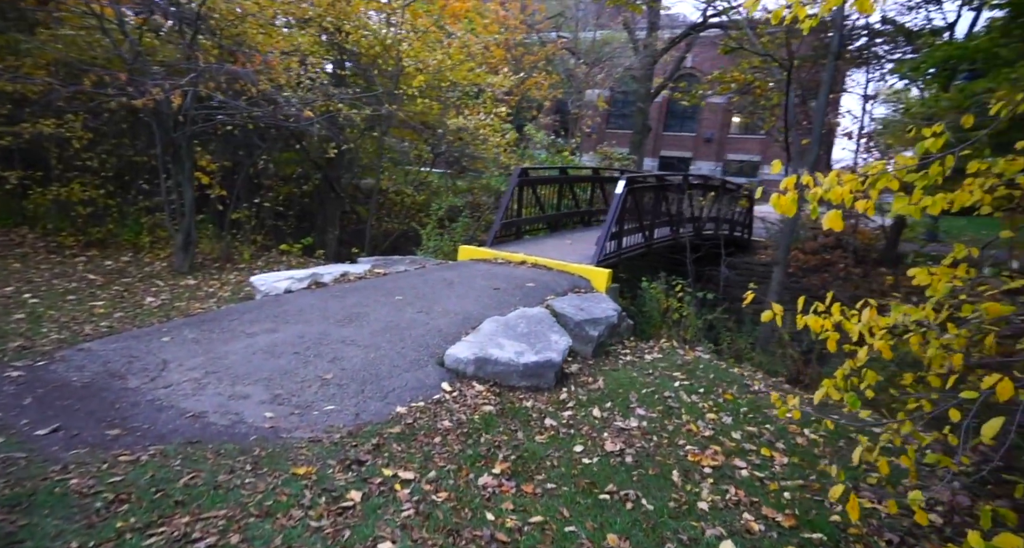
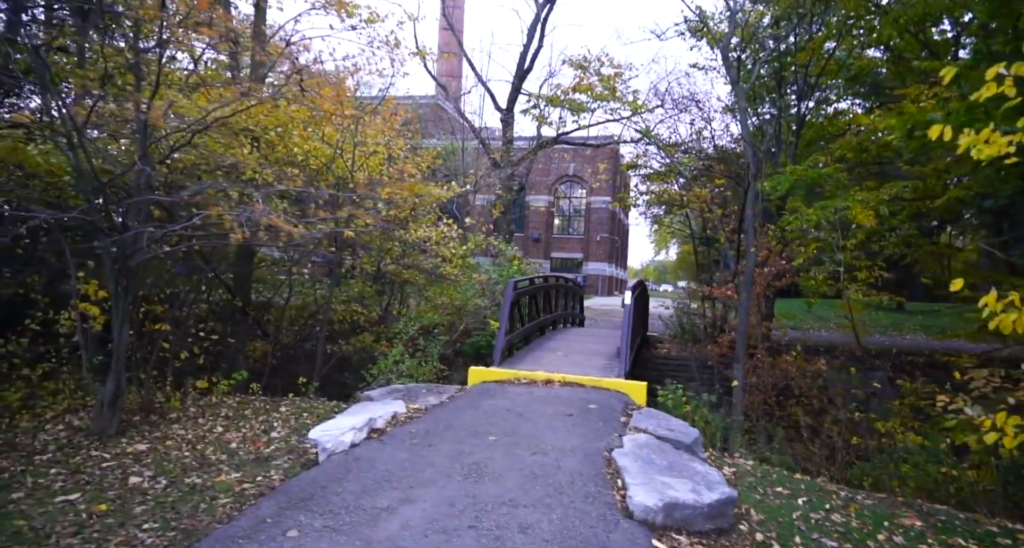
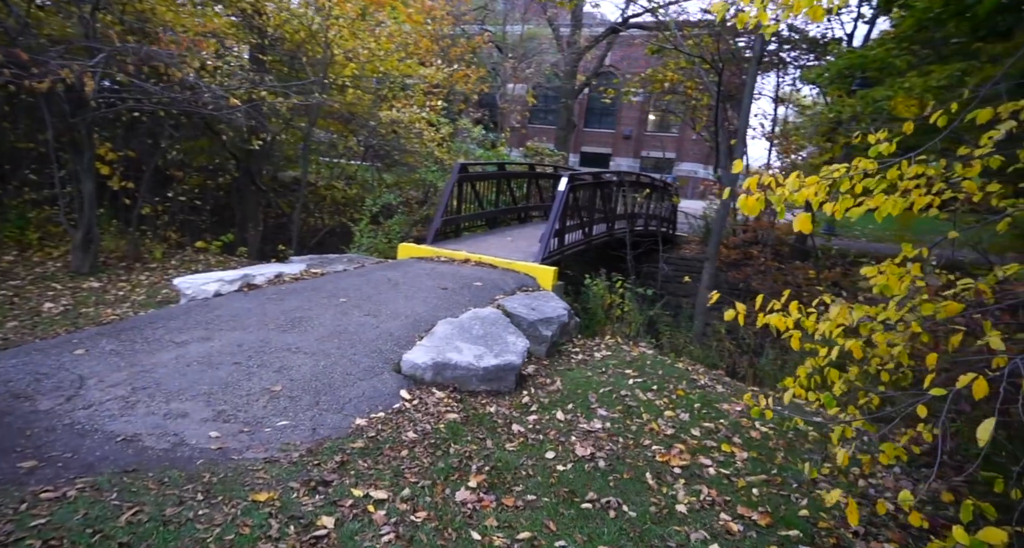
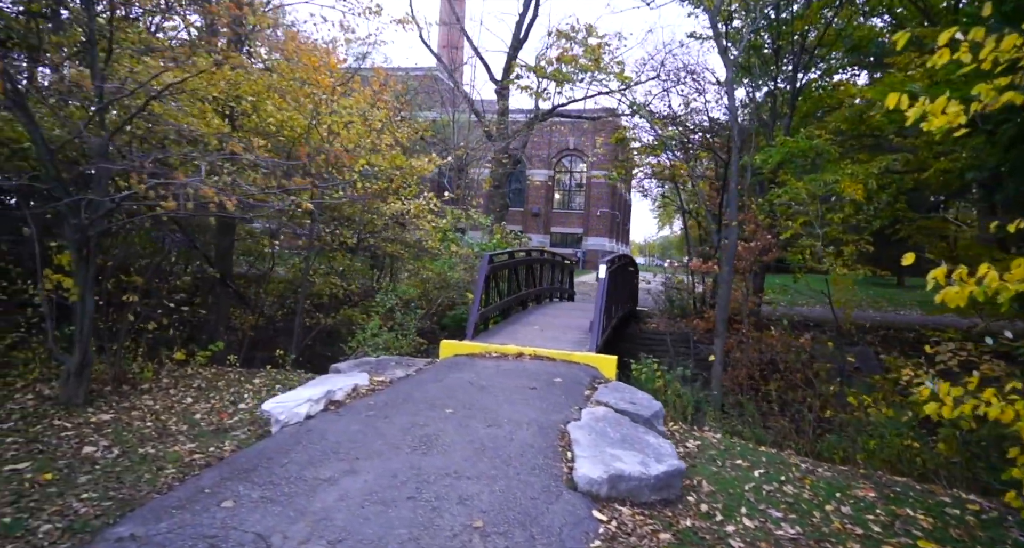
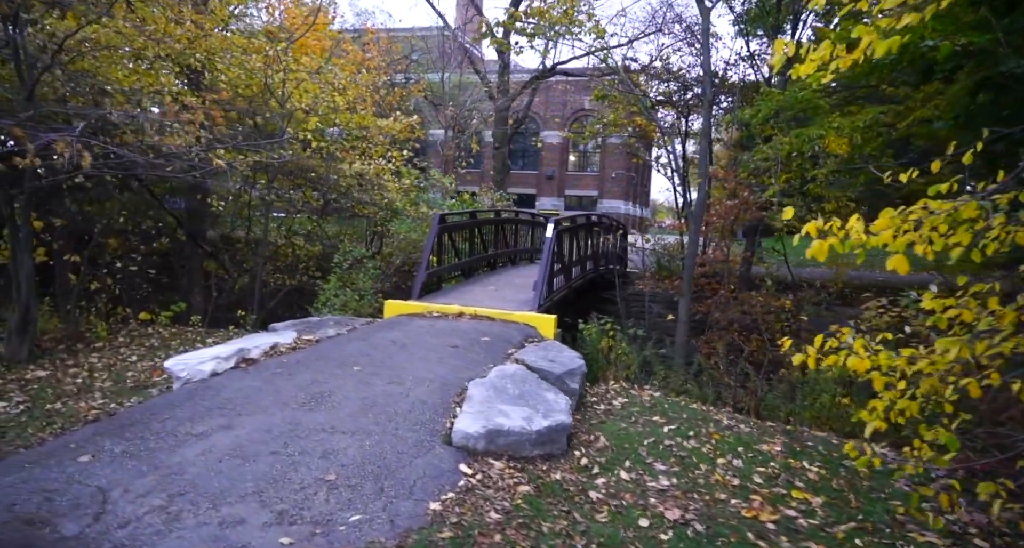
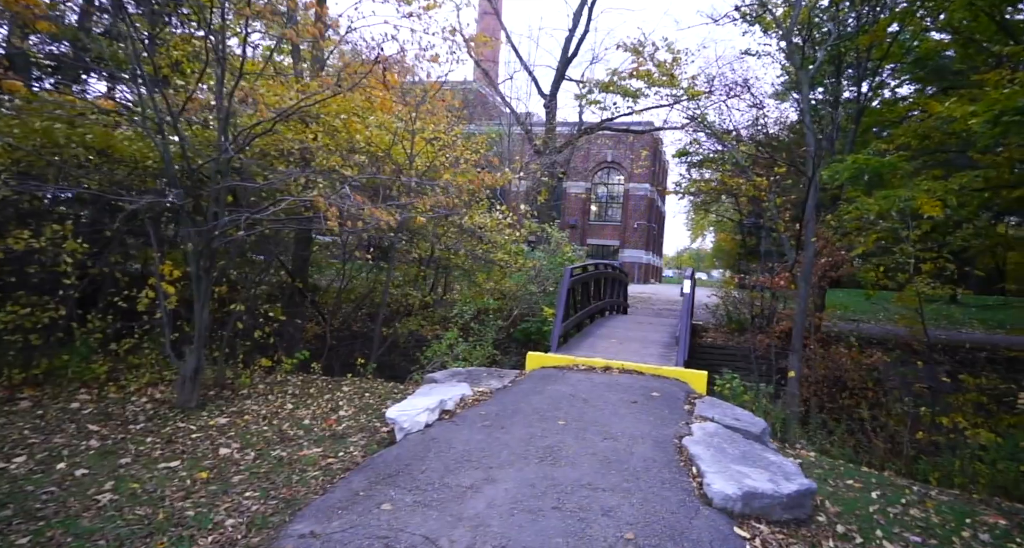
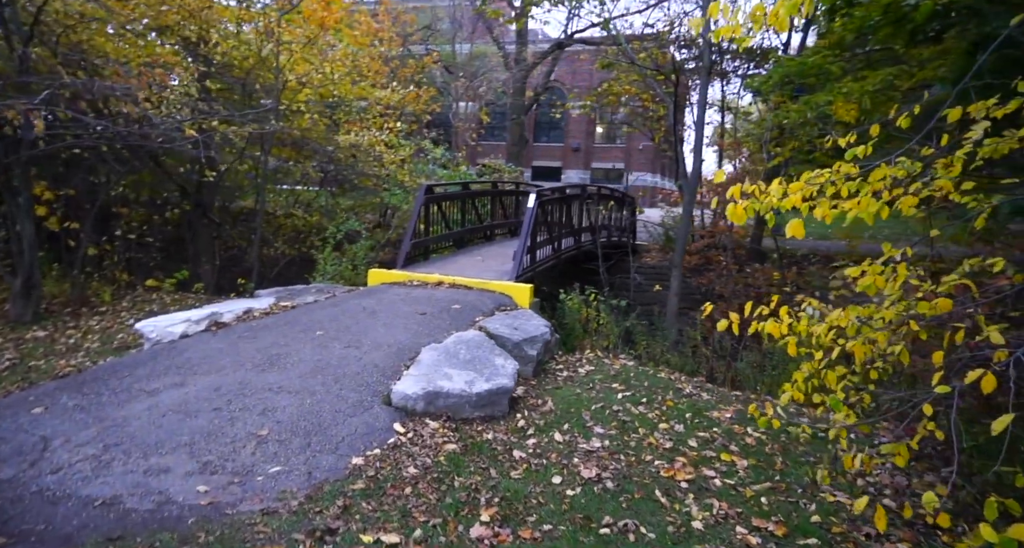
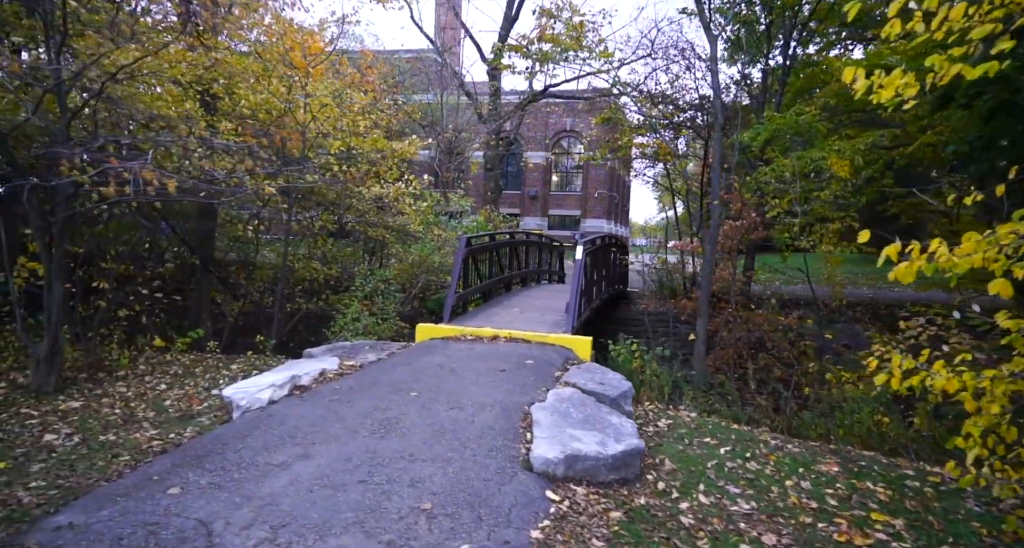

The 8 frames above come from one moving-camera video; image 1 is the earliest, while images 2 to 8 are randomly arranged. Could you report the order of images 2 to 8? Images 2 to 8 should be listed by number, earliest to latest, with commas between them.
3, 7, 5, 8, 4, 2, 6
